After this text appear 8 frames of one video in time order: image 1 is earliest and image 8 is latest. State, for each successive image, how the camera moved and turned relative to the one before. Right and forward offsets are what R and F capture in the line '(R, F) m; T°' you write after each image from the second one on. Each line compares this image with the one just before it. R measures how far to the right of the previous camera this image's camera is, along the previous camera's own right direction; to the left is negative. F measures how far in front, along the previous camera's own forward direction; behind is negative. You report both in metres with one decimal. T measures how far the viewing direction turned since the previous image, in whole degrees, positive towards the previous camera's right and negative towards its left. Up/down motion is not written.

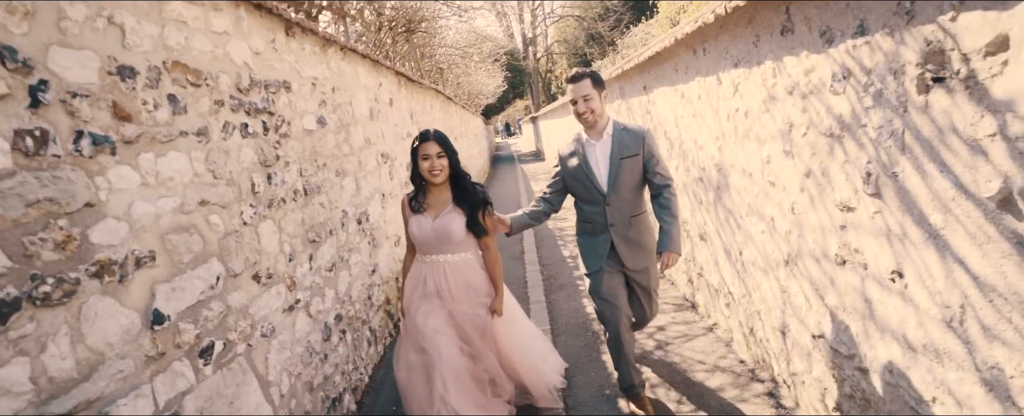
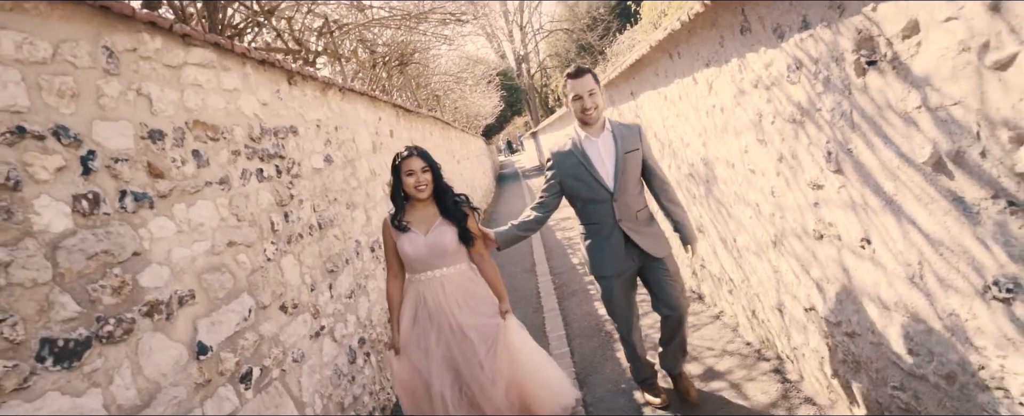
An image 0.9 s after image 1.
(+0.1, -0.2) m; -1°
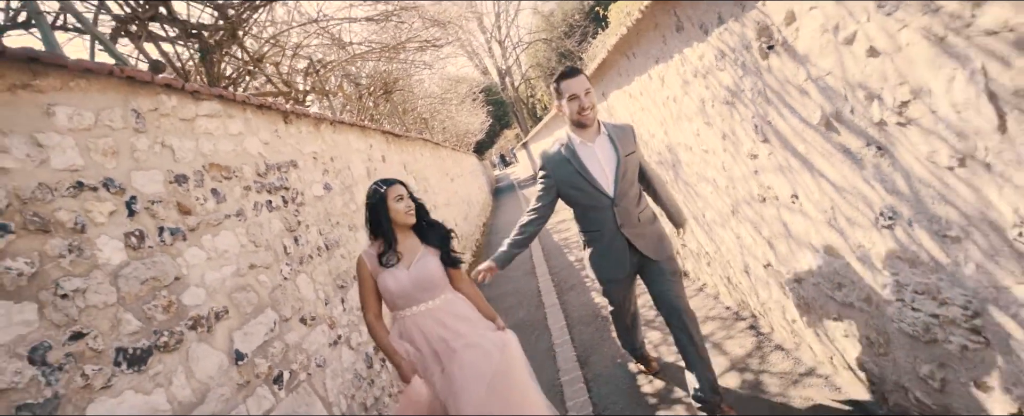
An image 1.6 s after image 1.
(+0.1, -0.4) m; 0°
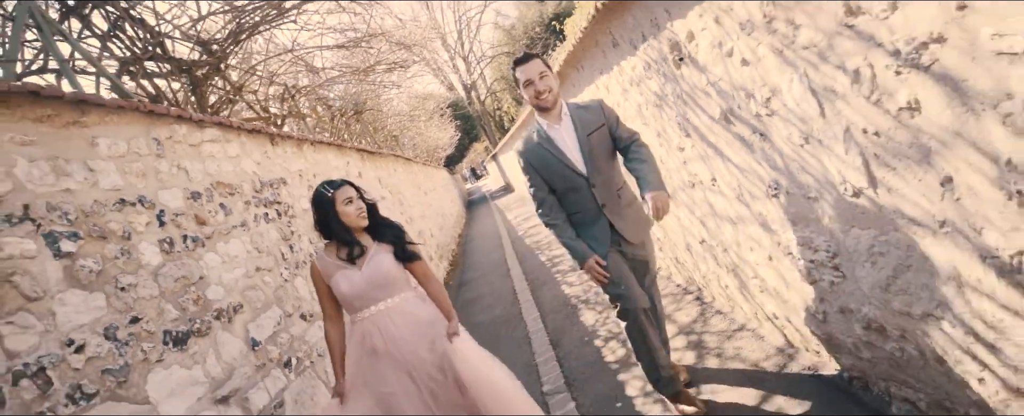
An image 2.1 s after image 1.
(0.0, -0.6) m; +3°
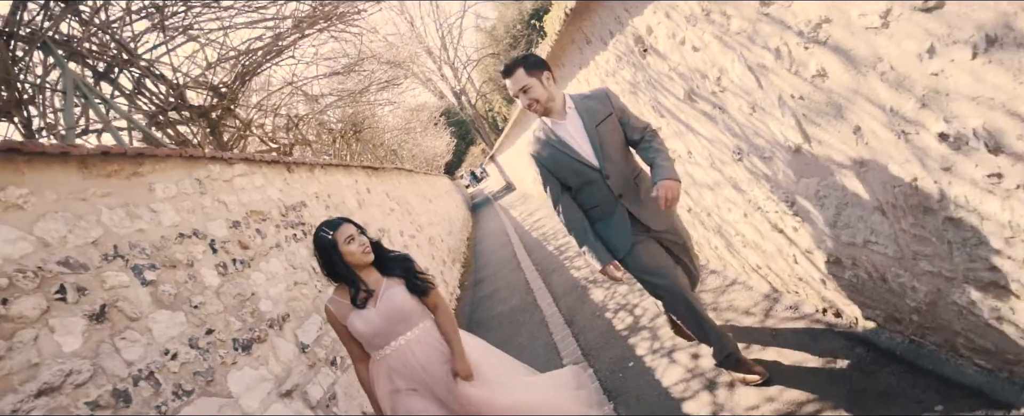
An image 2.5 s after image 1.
(0.0, -0.4) m; 0°
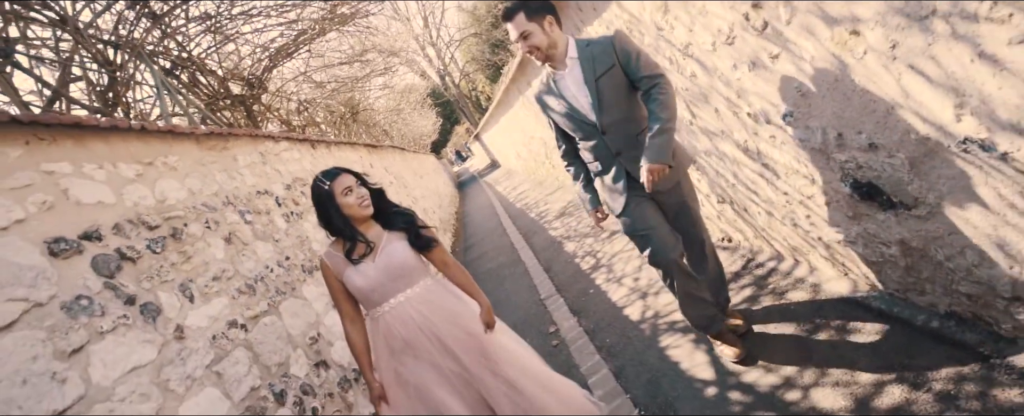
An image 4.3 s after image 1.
(0.0, -1.2) m; +2°
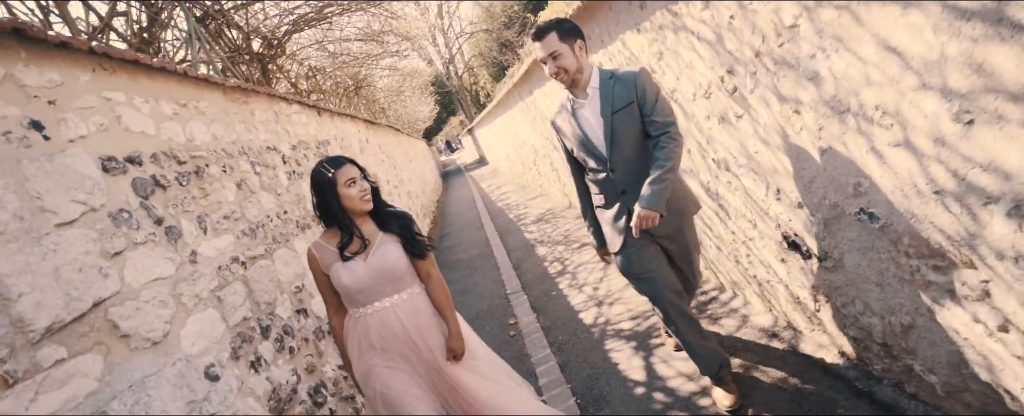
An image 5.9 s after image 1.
(0.0, -0.4) m; +2°
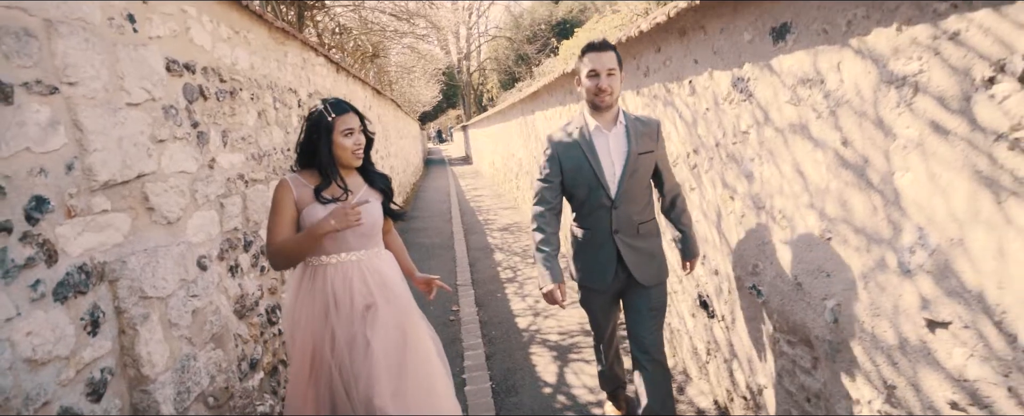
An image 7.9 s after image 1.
(0.0, -0.5) m; +3°
